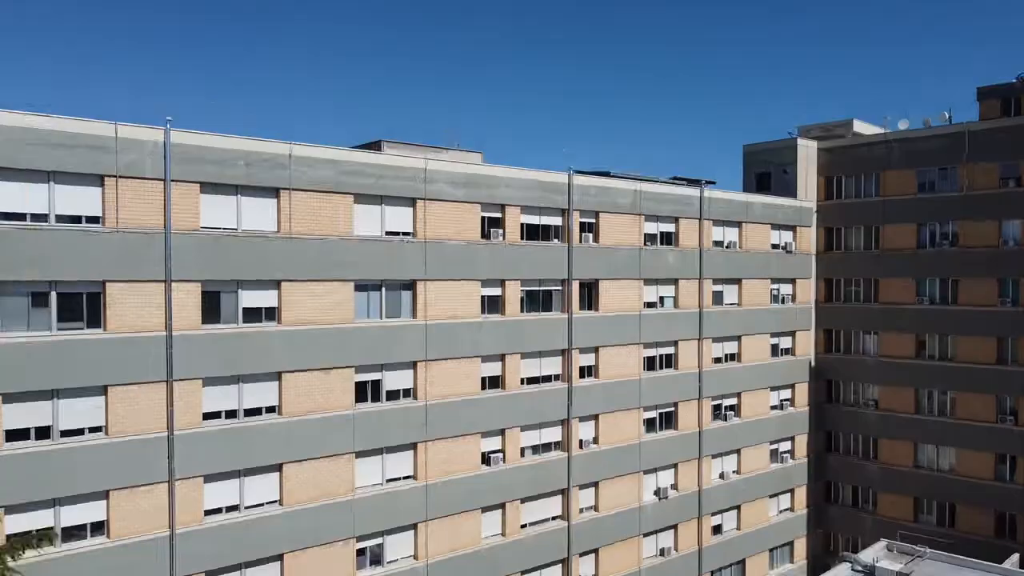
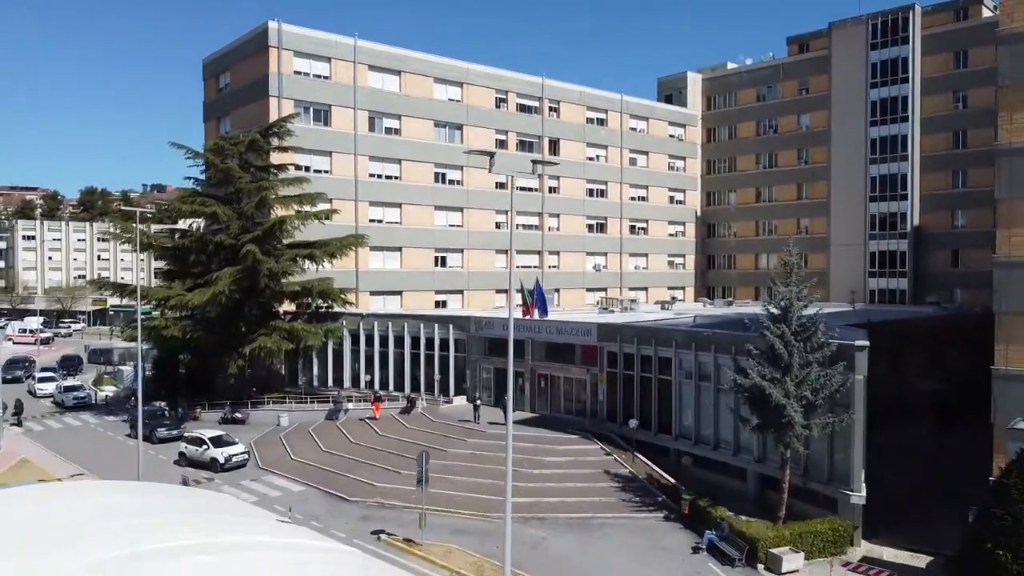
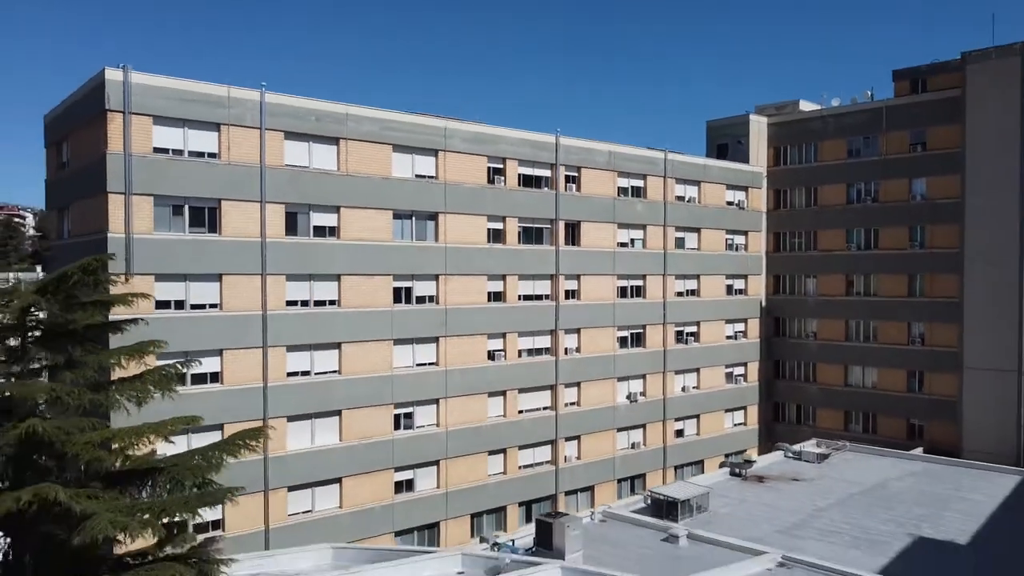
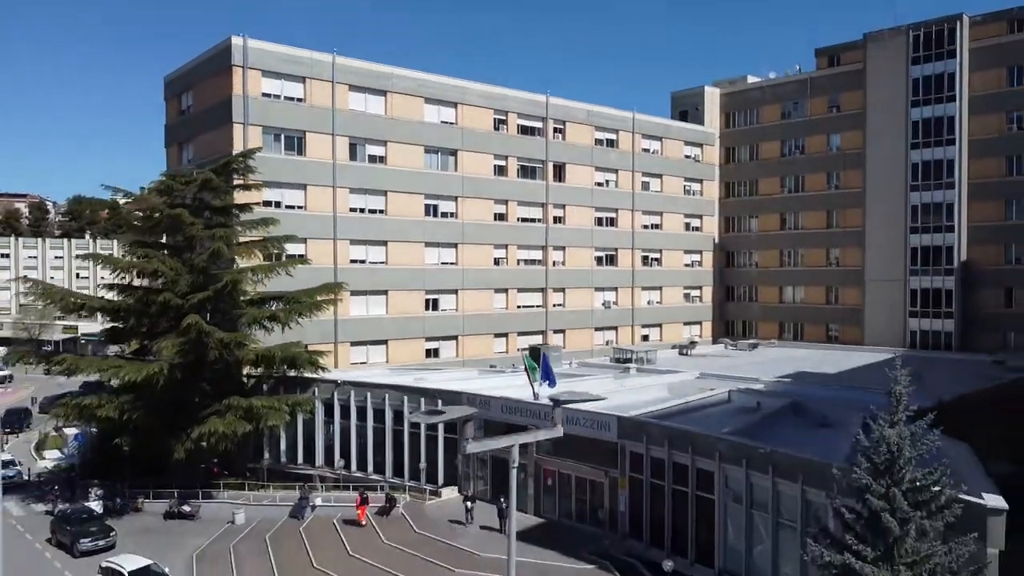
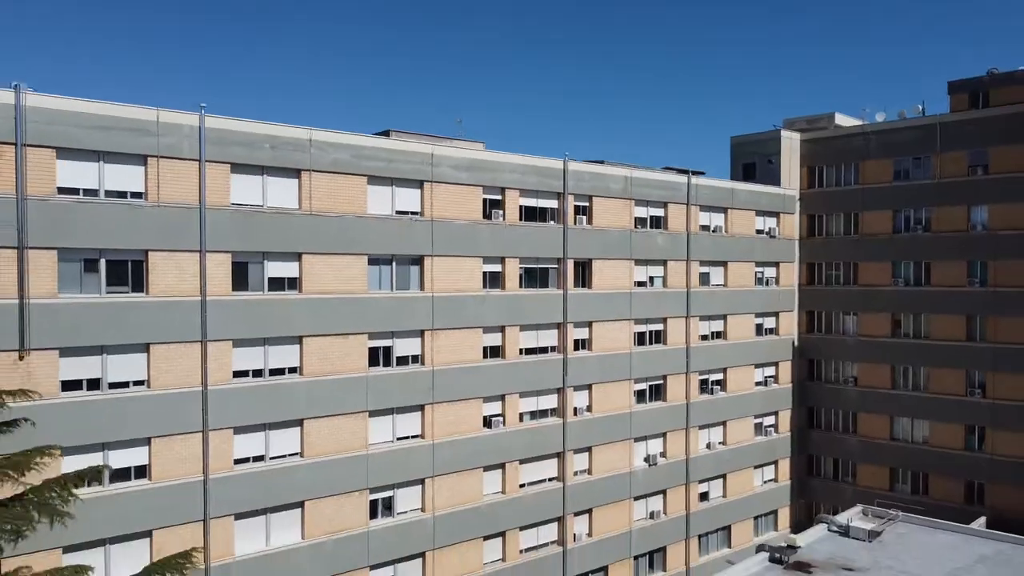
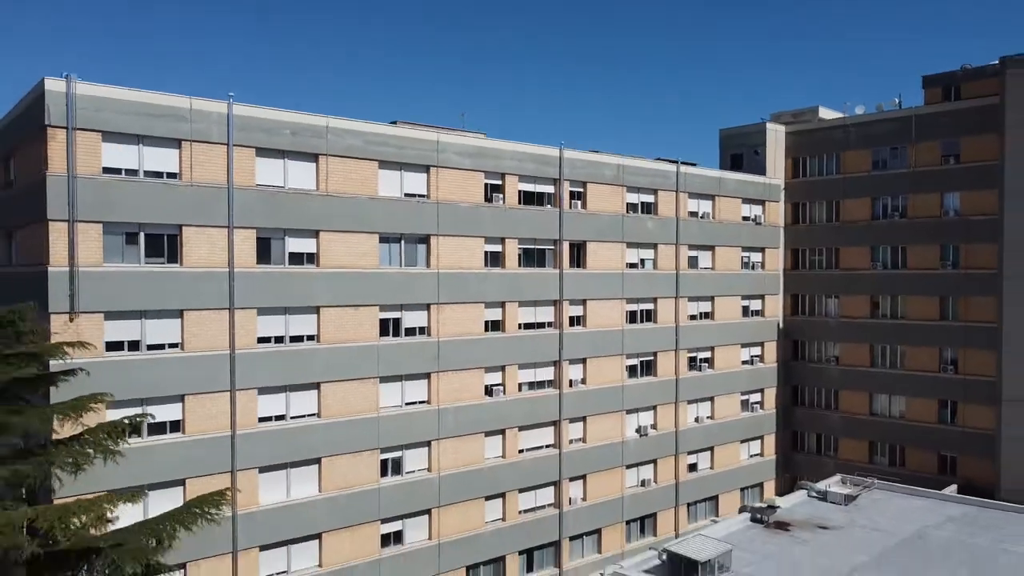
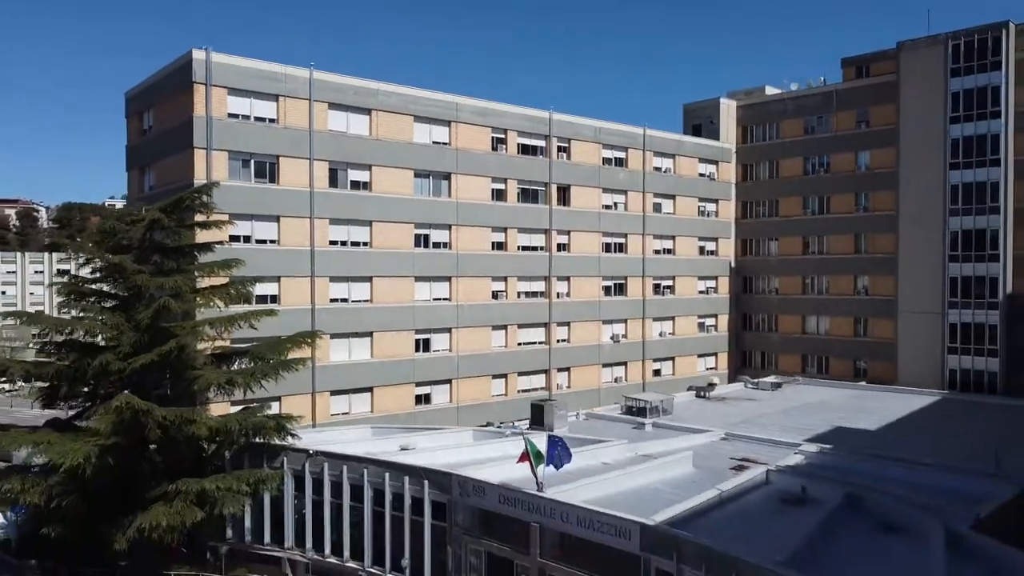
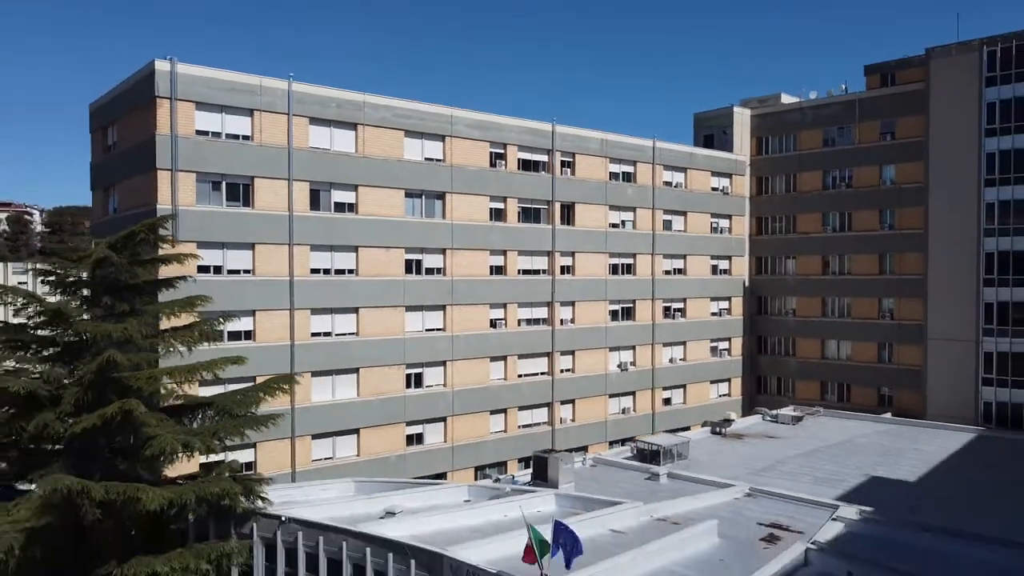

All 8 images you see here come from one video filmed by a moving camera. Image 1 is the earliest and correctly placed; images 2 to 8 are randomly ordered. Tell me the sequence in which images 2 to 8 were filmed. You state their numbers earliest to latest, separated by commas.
5, 6, 3, 8, 7, 4, 2
